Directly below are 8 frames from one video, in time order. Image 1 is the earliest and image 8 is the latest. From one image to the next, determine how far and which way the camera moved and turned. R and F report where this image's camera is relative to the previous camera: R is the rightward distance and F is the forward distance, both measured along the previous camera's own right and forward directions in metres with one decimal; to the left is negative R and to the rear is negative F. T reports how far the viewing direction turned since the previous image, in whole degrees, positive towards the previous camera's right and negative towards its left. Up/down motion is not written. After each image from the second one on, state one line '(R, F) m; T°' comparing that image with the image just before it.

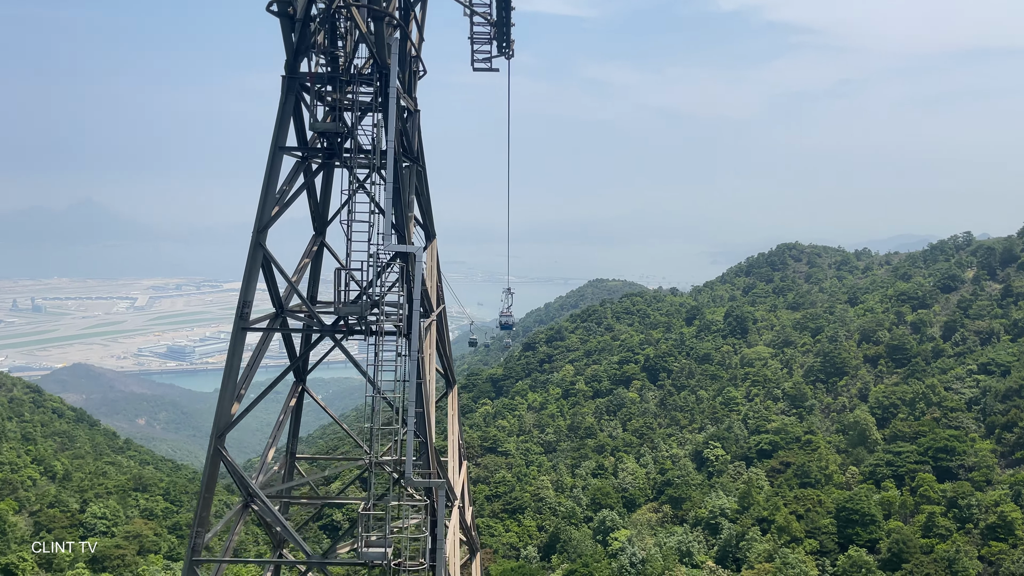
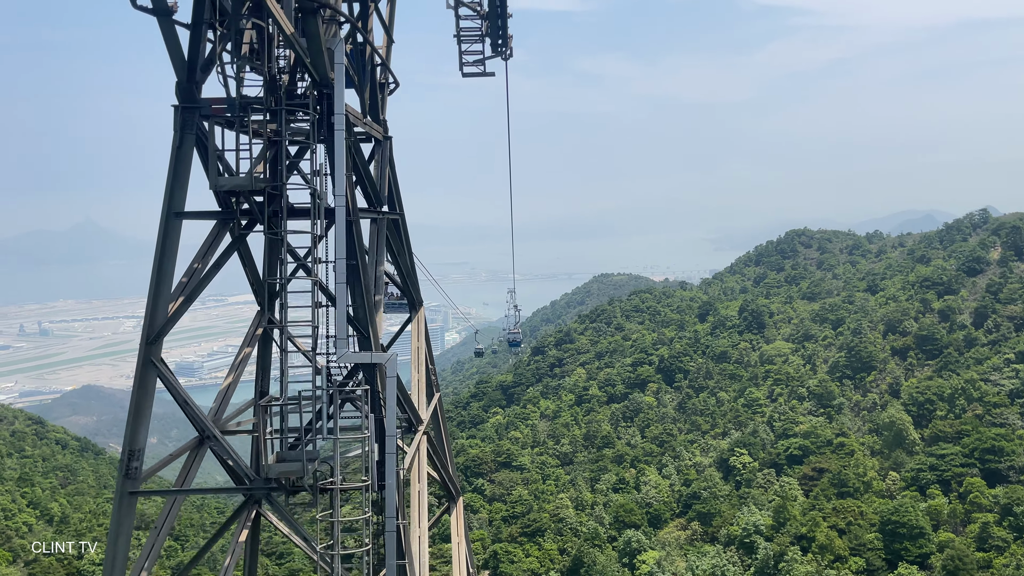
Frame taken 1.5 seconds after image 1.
(-0.1, +1.7) m; 0°
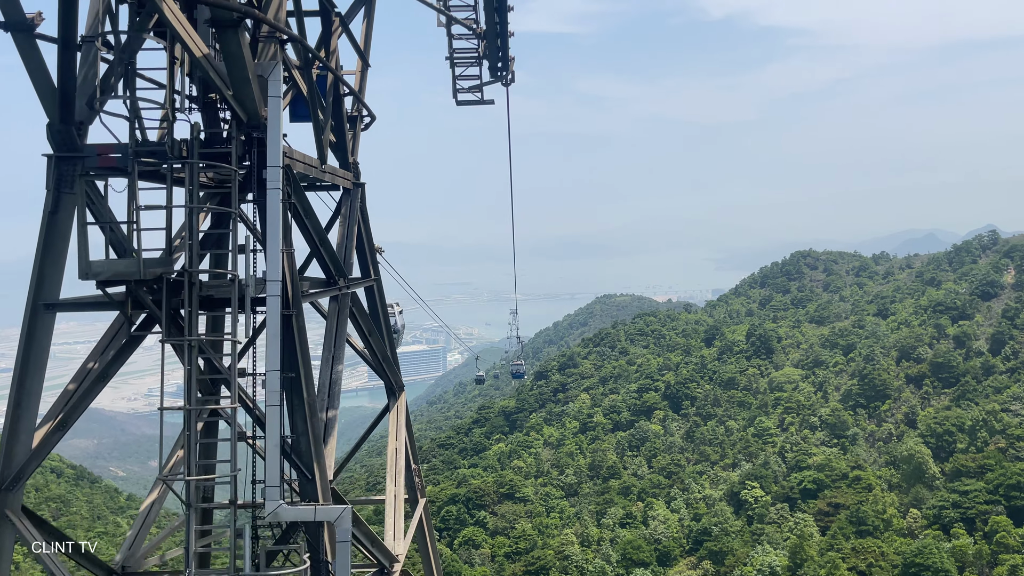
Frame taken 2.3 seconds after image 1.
(0.0, +0.9) m; 0°
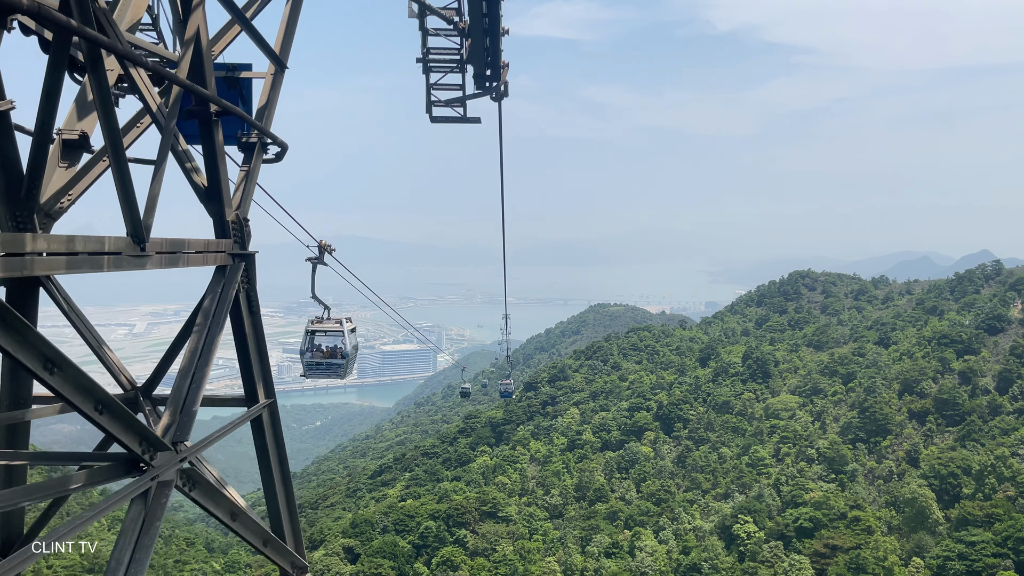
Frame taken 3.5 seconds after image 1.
(+0.1, +1.4) m; 0°
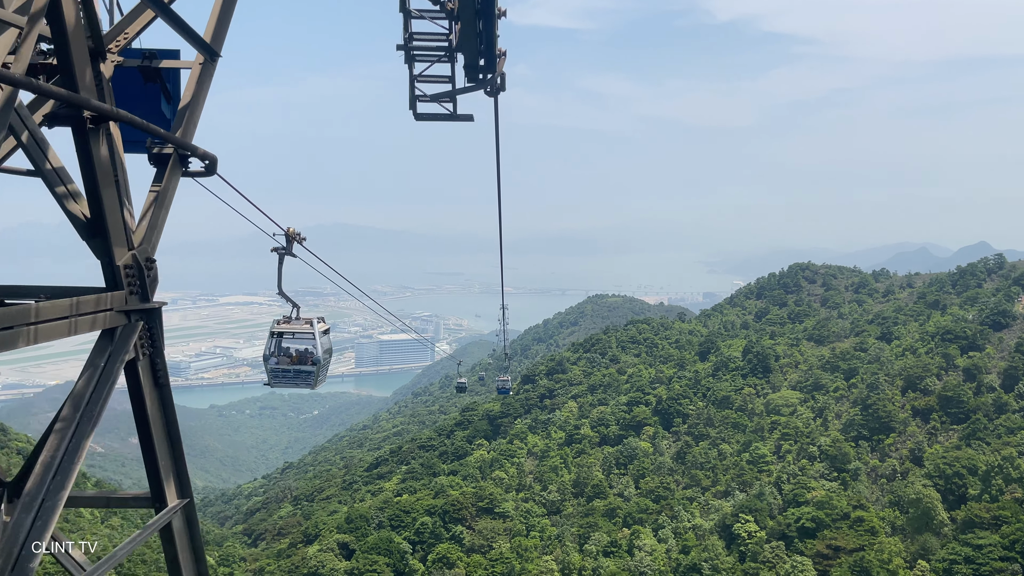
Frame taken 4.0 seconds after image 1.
(0.0, +0.6) m; 0°
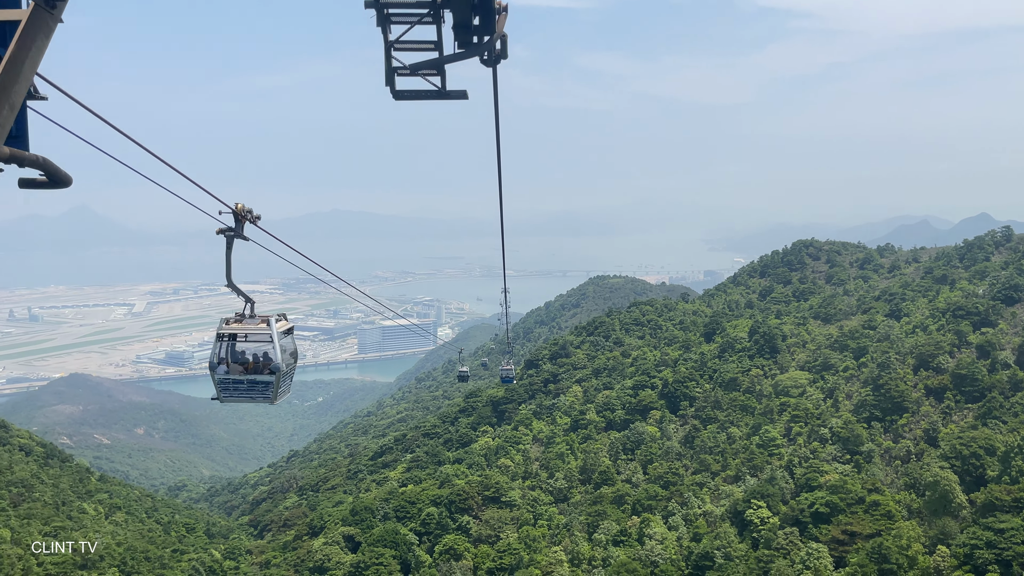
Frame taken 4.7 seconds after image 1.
(0.0, +0.8) m; 0°
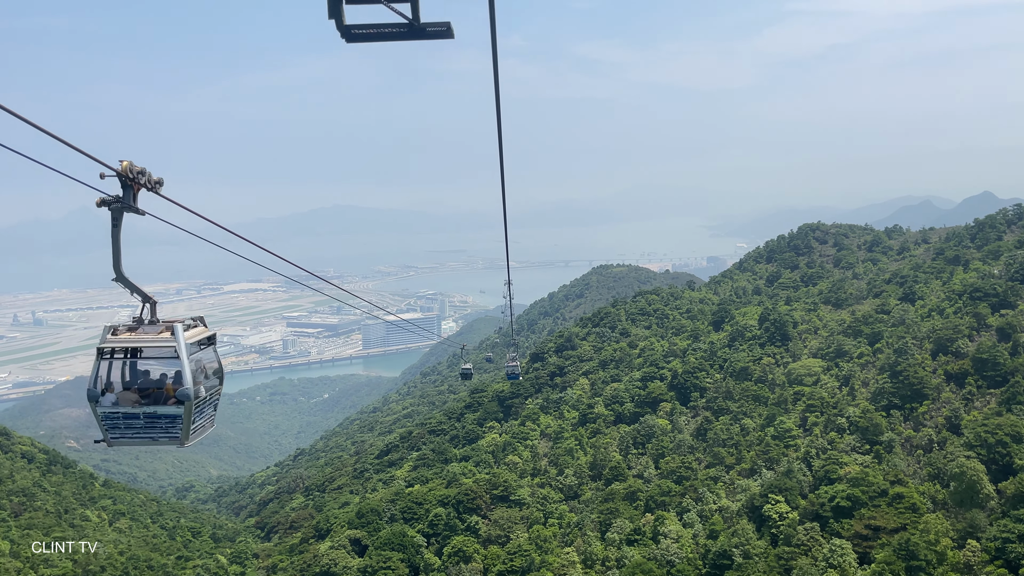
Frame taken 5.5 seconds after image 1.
(0.0, +1.0) m; 0°
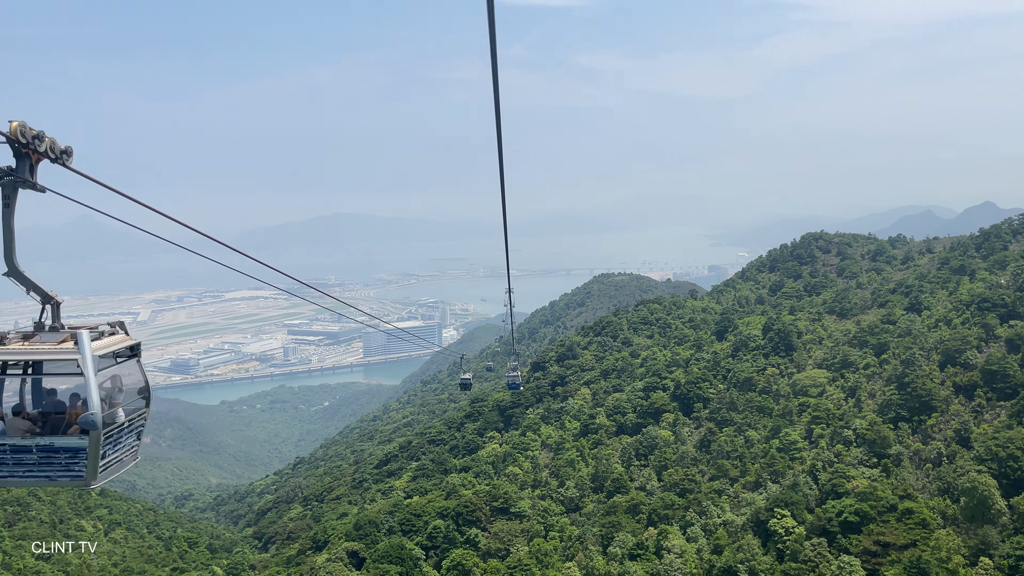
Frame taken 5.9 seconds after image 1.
(0.0, +0.5) m; 0°
